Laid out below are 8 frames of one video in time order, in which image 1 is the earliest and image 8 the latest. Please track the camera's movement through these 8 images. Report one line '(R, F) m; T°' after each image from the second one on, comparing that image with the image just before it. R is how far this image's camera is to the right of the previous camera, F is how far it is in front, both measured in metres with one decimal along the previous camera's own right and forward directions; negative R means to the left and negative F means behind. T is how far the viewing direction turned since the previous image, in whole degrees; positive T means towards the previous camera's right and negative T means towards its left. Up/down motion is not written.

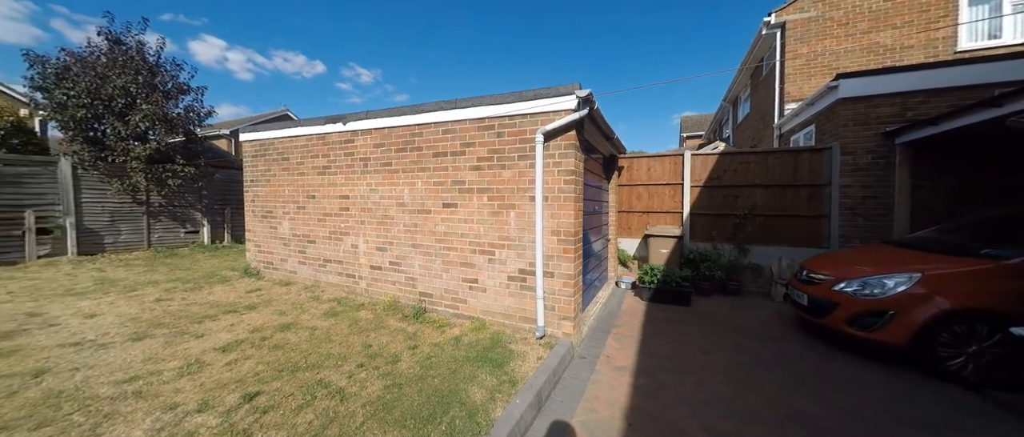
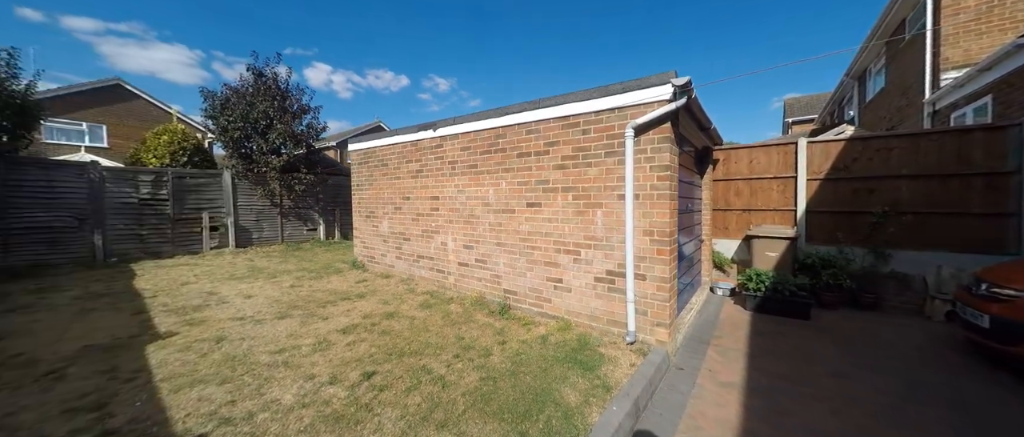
(-0.1, 0.0) m; -13°
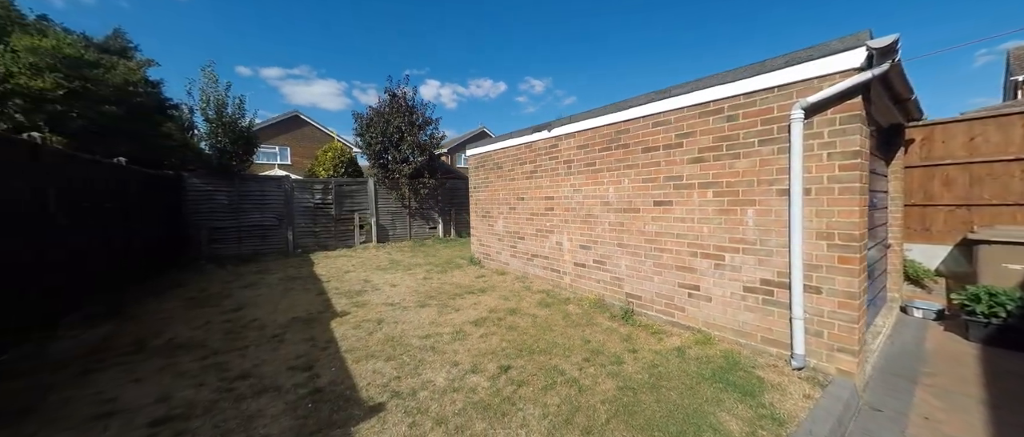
(-0.3, 0.0) m; -17°
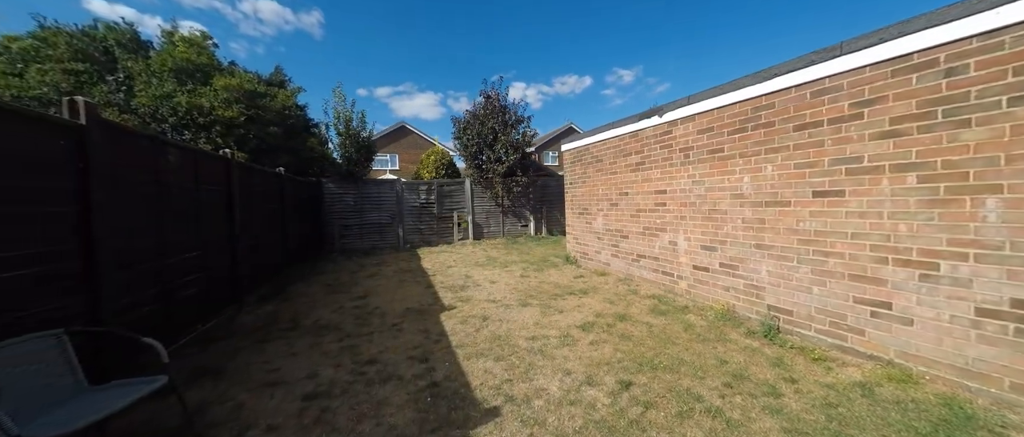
(-0.2, +0.2) m; -15°
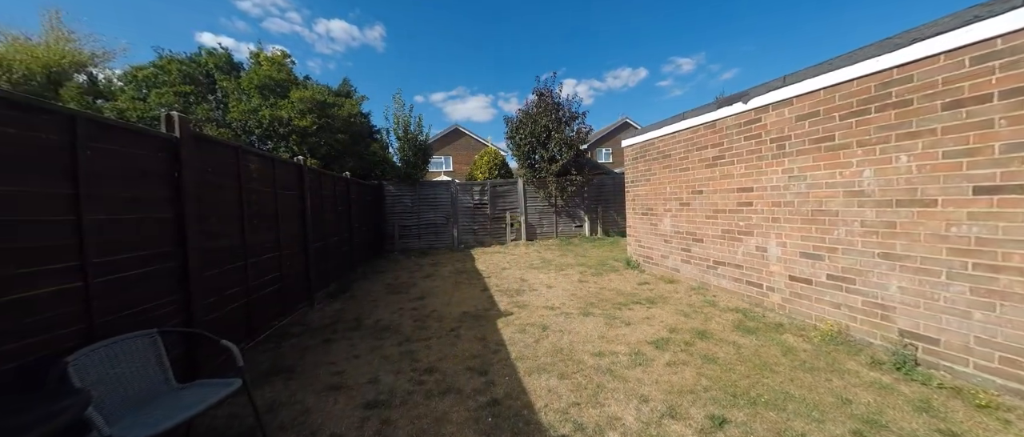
(-0.1, +0.2) m; -9°
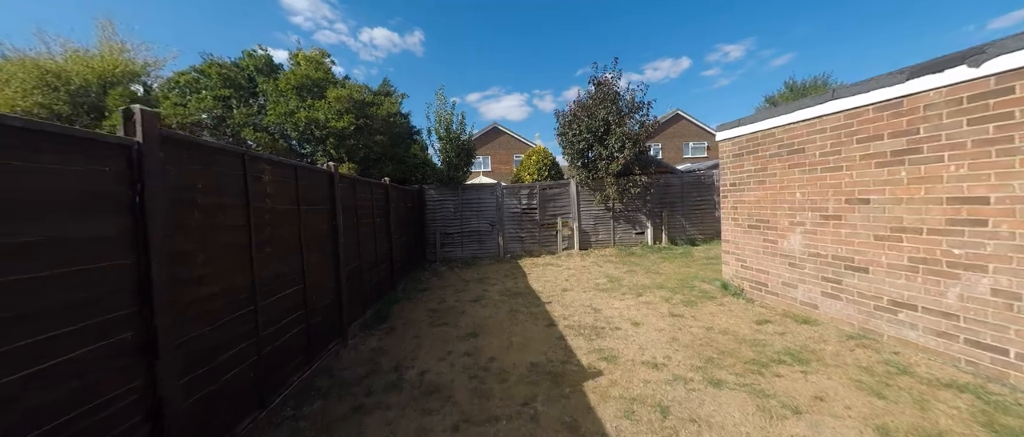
(-0.5, +1.1) m; -6°
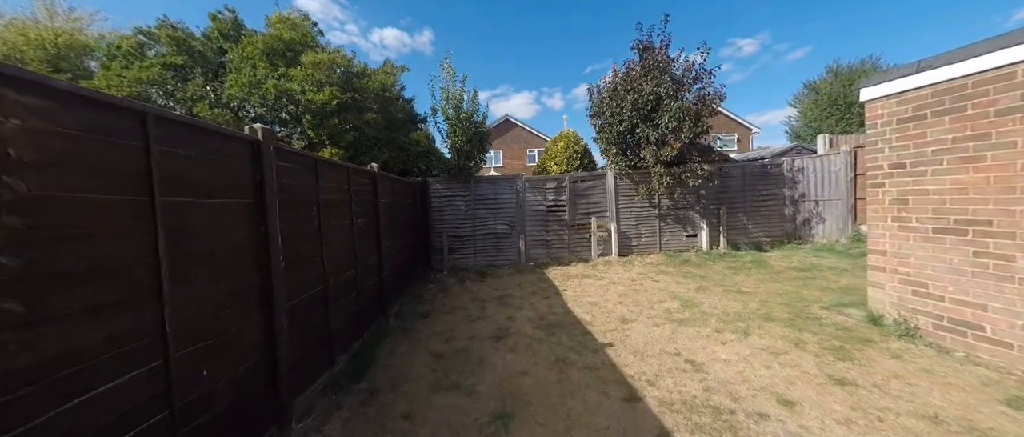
(-0.3, +1.7) m; -1°
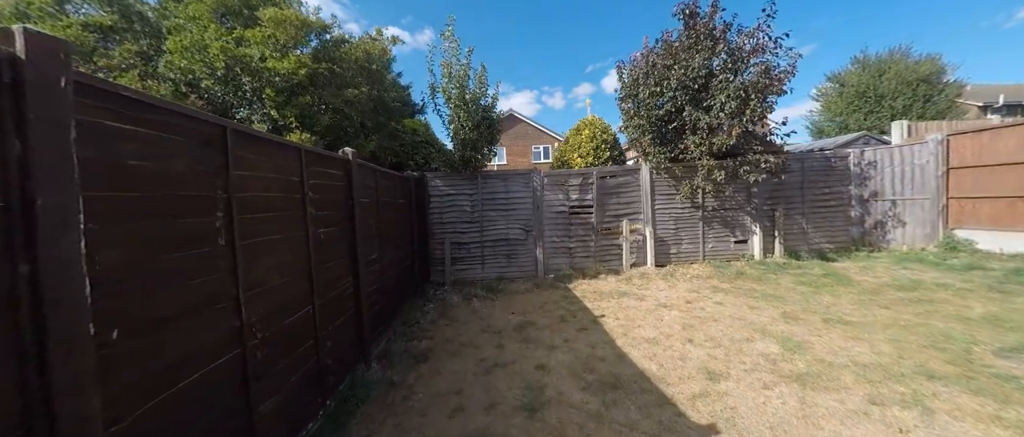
(-0.3, +1.3) m; 0°
